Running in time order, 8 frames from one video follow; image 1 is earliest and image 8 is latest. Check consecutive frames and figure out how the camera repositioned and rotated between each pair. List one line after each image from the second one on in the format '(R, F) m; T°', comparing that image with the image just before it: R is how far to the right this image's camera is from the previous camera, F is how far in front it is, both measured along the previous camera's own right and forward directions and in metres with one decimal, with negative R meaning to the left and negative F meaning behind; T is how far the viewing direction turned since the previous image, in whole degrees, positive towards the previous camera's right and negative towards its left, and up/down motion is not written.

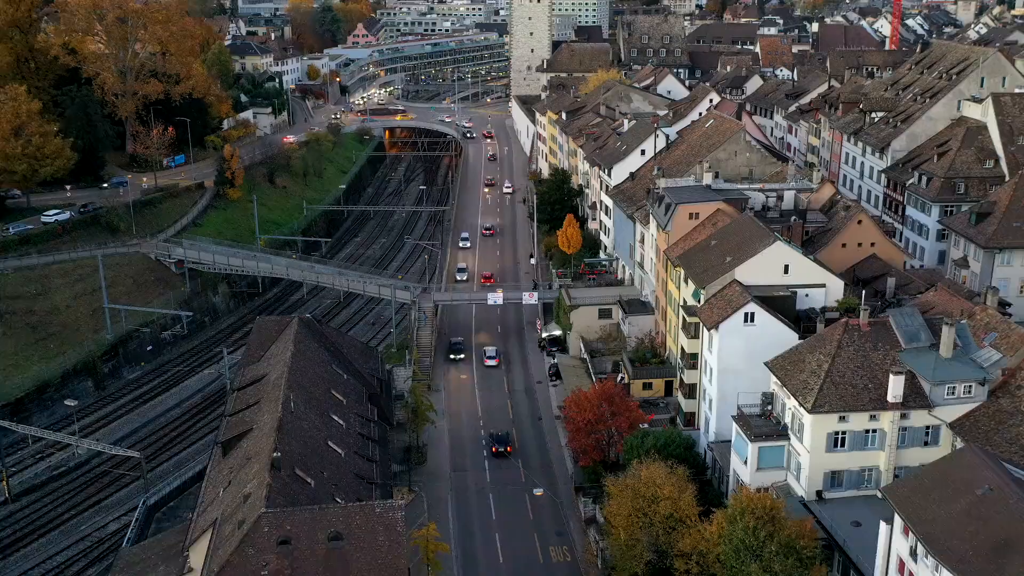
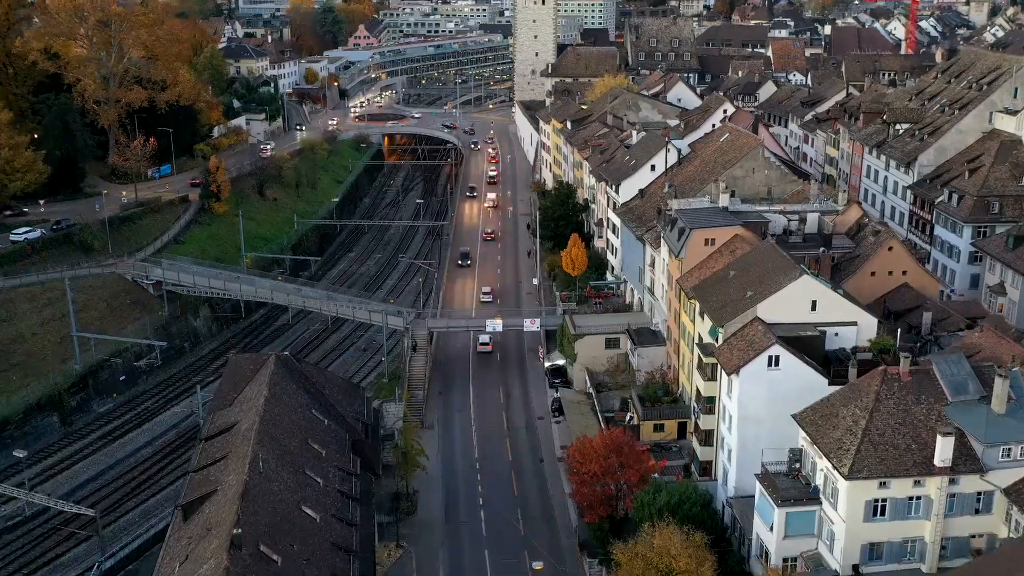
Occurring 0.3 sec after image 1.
(+0.3, +4.4) m; 0°
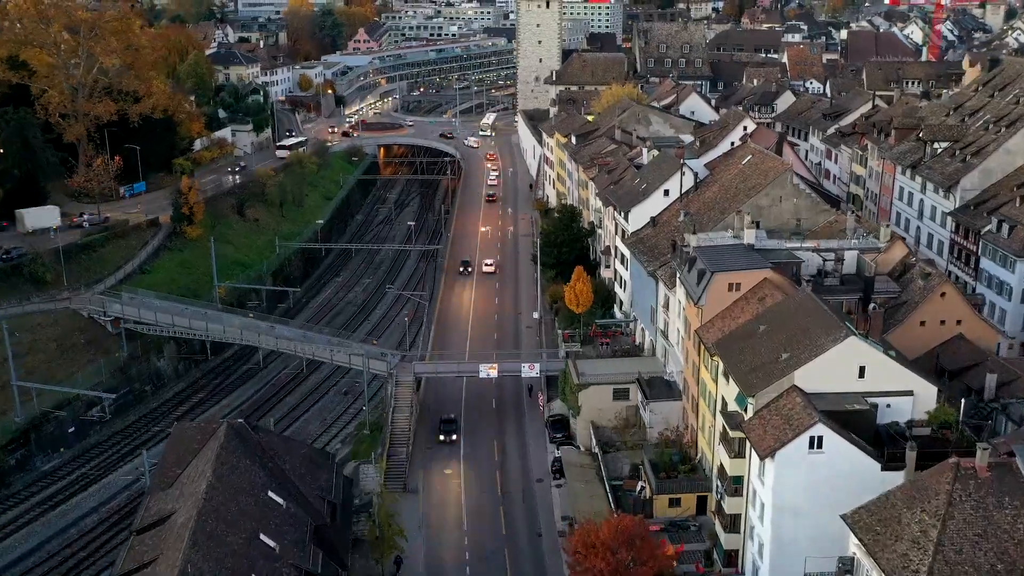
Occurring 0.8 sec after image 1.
(+0.5, +6.4) m; 0°
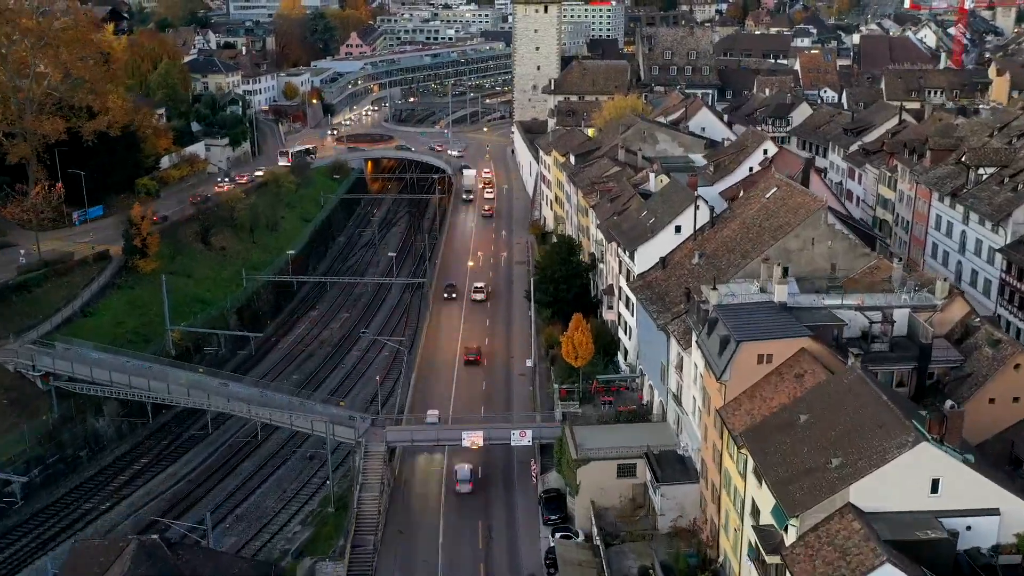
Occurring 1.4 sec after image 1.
(+0.6, +7.3) m; 0°
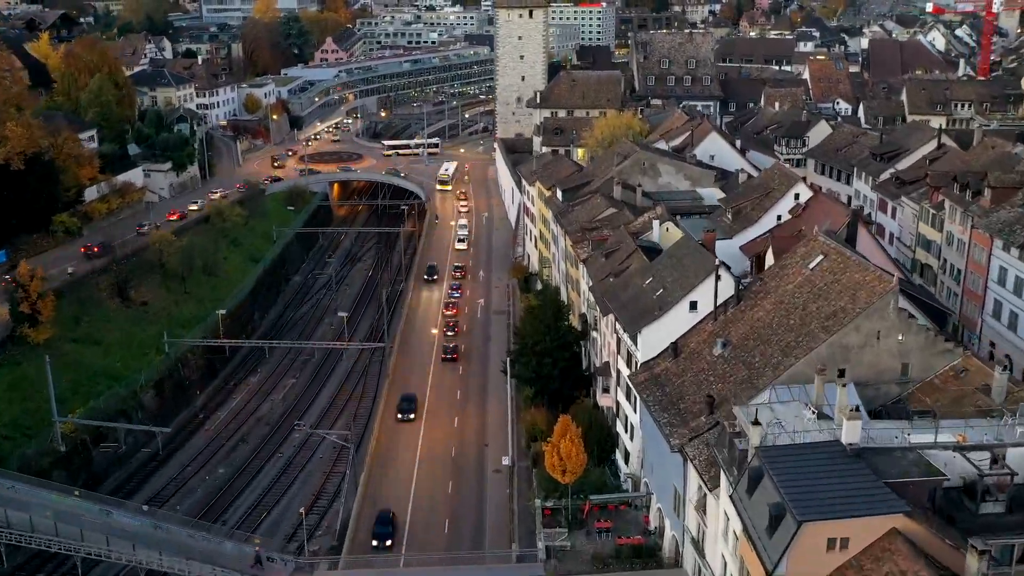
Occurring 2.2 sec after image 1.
(+0.9, +11.2) m; 0°
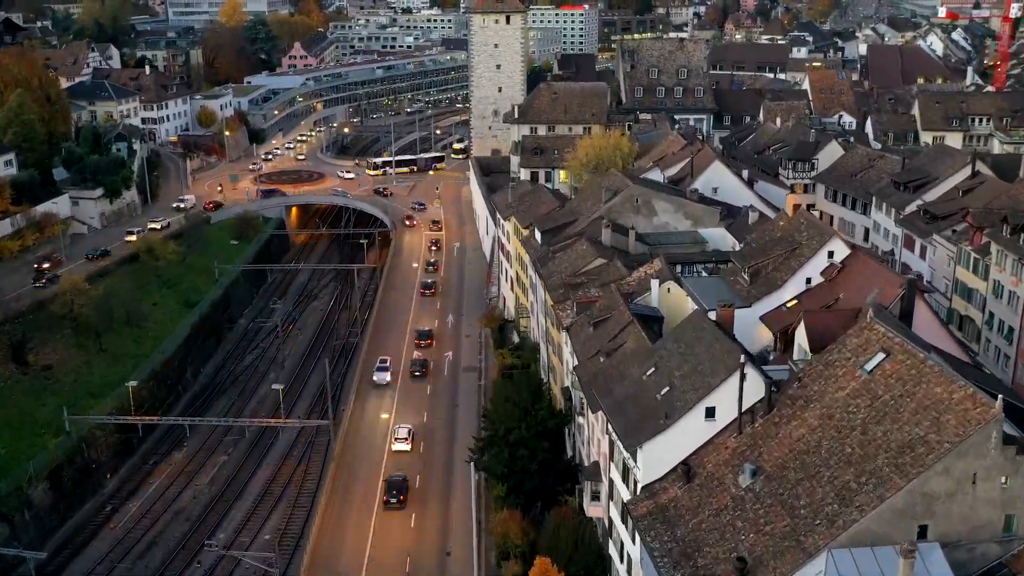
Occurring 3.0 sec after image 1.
(+0.6, +9.2) m; +1°
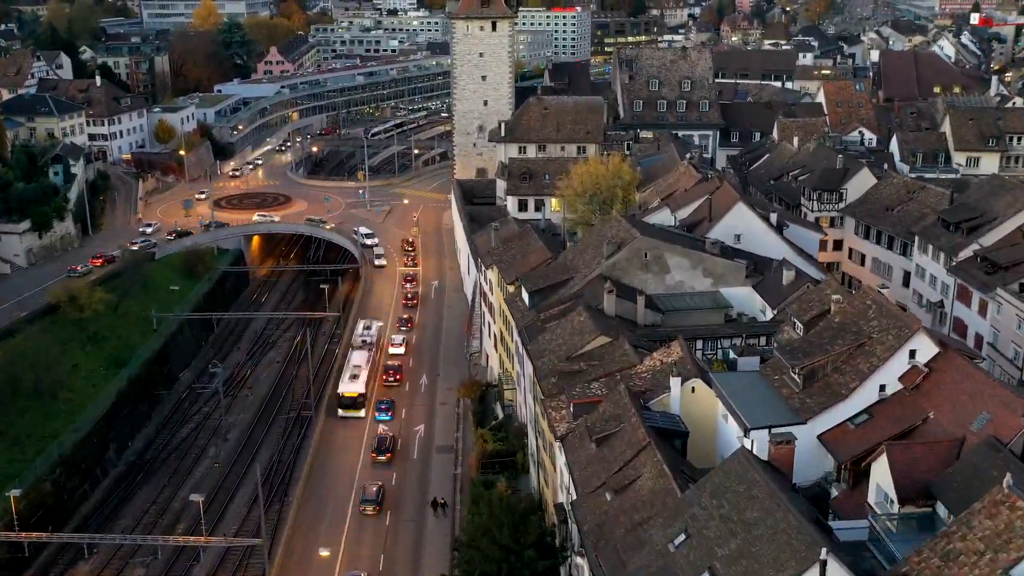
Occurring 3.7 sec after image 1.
(+0.4, +9.4) m; 0°
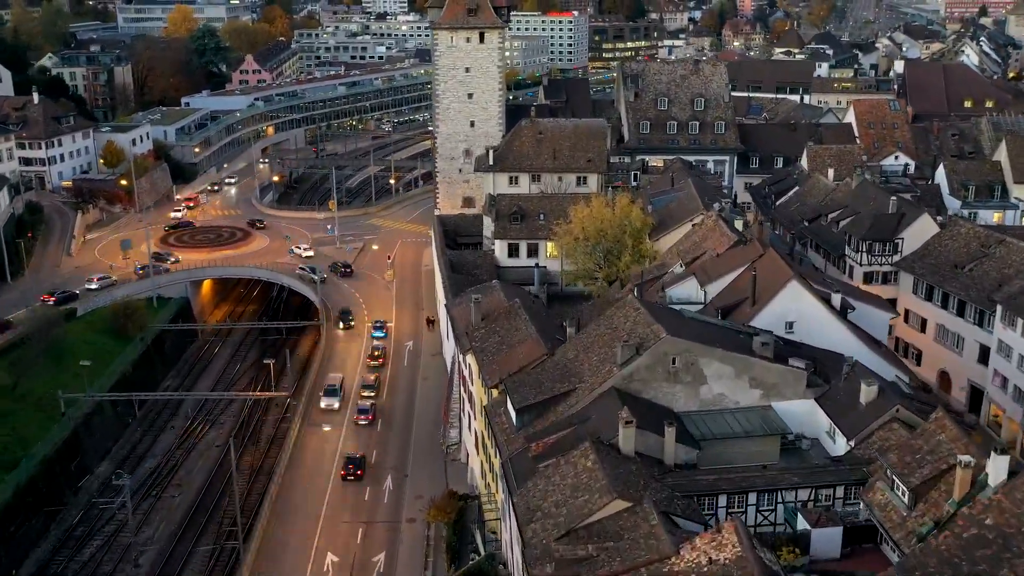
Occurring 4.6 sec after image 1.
(+0.5, +11.0) m; 0°
